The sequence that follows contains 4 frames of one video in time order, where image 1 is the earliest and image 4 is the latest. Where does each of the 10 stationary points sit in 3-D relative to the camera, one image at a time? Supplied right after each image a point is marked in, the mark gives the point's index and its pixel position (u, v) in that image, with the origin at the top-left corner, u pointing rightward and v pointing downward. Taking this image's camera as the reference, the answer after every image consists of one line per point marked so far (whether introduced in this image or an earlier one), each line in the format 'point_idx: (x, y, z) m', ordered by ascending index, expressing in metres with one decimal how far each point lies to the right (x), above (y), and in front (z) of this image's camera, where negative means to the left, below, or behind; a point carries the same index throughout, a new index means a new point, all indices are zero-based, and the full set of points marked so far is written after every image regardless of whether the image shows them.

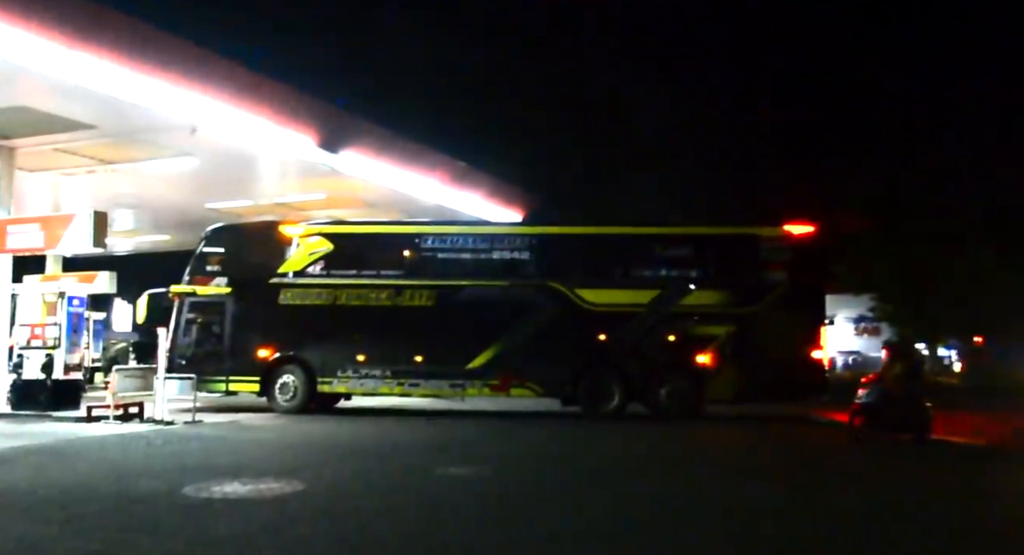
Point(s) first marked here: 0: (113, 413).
0: (-7.1, -2.4, +16.4) m
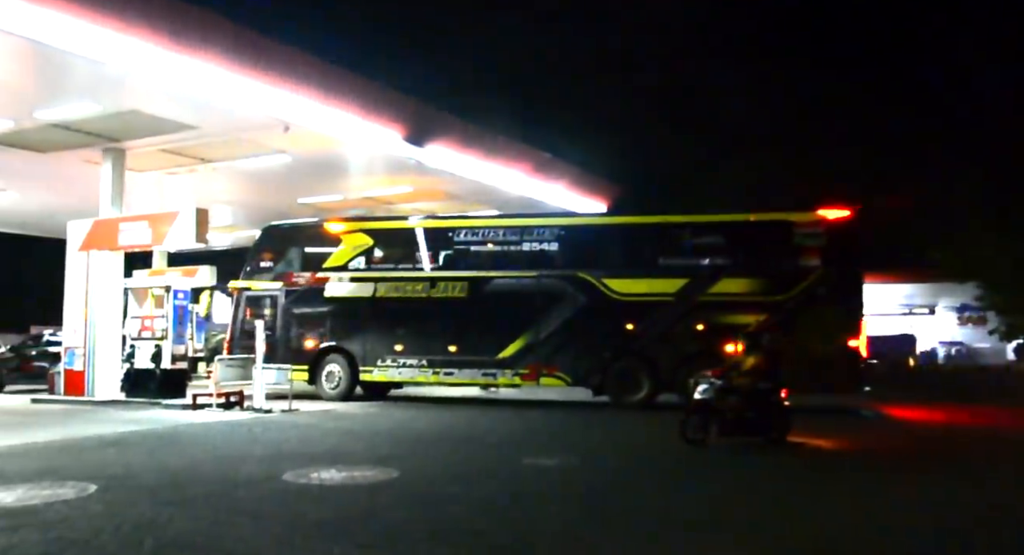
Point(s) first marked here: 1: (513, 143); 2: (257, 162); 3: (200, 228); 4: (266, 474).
0: (-5.5, -2.3, +17.1) m
1: (0.0, +2.8, +19.0) m
2: (-5.1, +2.3, +18.2) m
3: (-5.5, +0.9, +16.0) m
4: (-3.1, -2.5, +11.7) m
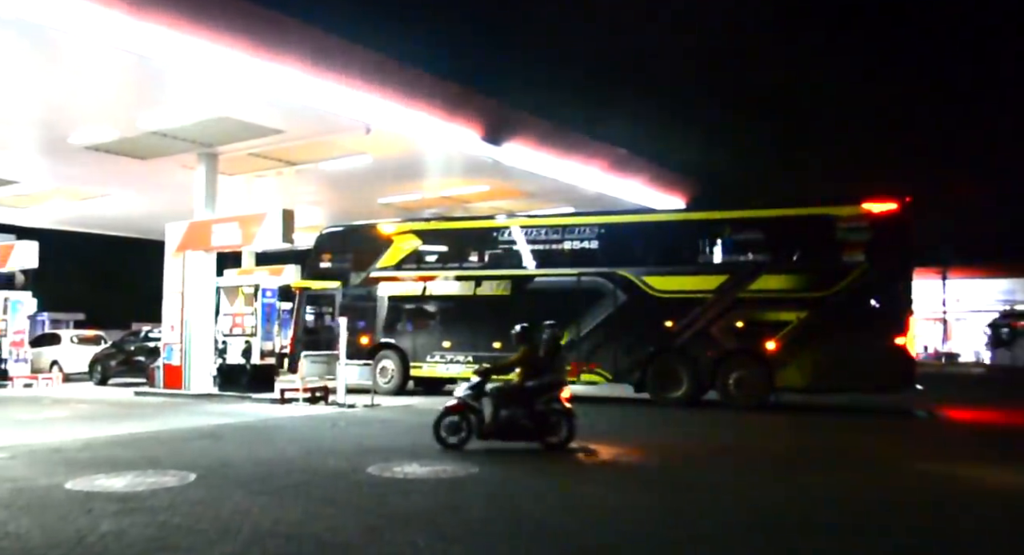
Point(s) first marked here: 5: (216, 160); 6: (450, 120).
0: (-4.0, -2.3, +17.7) m
1: (+1.6, +2.9, +19.1) m
2: (-3.6, +2.3, +18.7) m
3: (-4.1, +0.9, +16.6) m
4: (-2.1, -2.5, +12.1) m
5: (-6.1, +2.3, +18.4) m
6: (-1.0, +2.7, +15.8) m
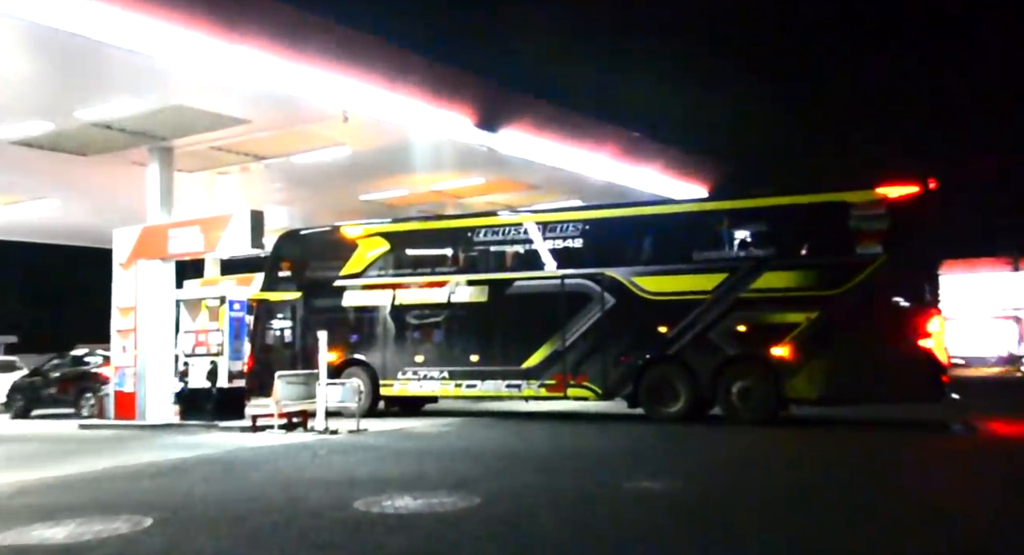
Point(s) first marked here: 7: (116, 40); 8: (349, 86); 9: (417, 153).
0: (-4.0, -2.5, +15.8) m
1: (+1.5, +2.8, +17.3) m
2: (-3.6, +2.2, +16.9) m
3: (-4.1, +0.8, +14.7) m
4: (-2.0, -2.6, +10.2) m
5: (-6.2, +2.1, +16.5) m
6: (-1.1, +2.6, +14.0) m
7: (-4.4, +2.7, +10.0) m
8: (-2.3, +2.7, +12.4) m
9: (-1.7, +2.2, +16.8) m
